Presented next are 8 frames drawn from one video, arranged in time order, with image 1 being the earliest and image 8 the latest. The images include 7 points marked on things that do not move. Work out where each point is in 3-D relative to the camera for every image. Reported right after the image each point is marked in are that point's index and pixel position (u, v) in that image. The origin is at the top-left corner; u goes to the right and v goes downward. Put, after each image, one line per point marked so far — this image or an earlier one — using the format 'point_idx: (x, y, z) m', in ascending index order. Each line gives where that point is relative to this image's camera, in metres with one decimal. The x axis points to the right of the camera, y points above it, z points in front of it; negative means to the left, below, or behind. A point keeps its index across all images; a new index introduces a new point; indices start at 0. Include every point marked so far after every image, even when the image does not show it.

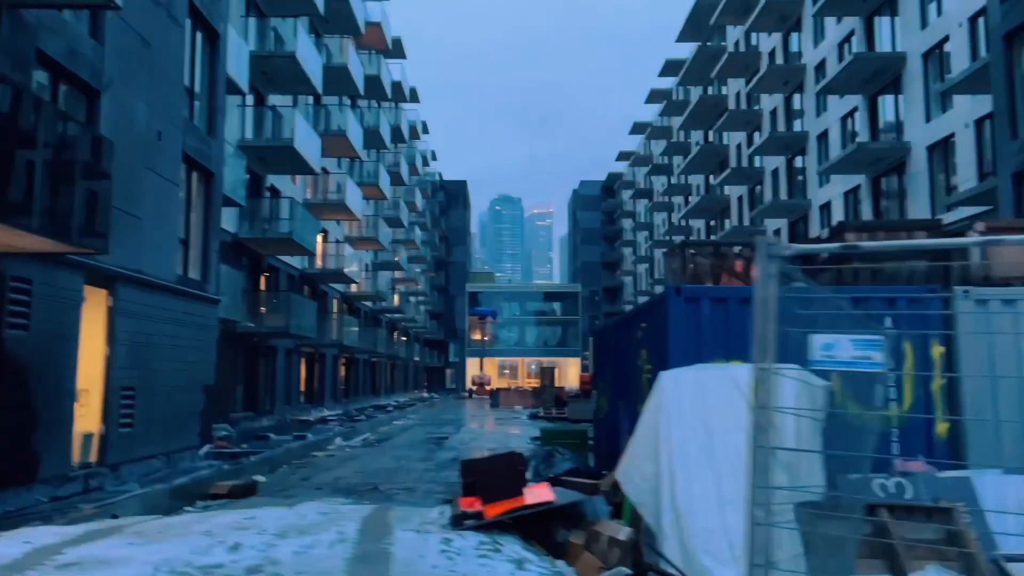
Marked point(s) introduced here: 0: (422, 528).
0: (-0.8, -2.0, +6.4) m
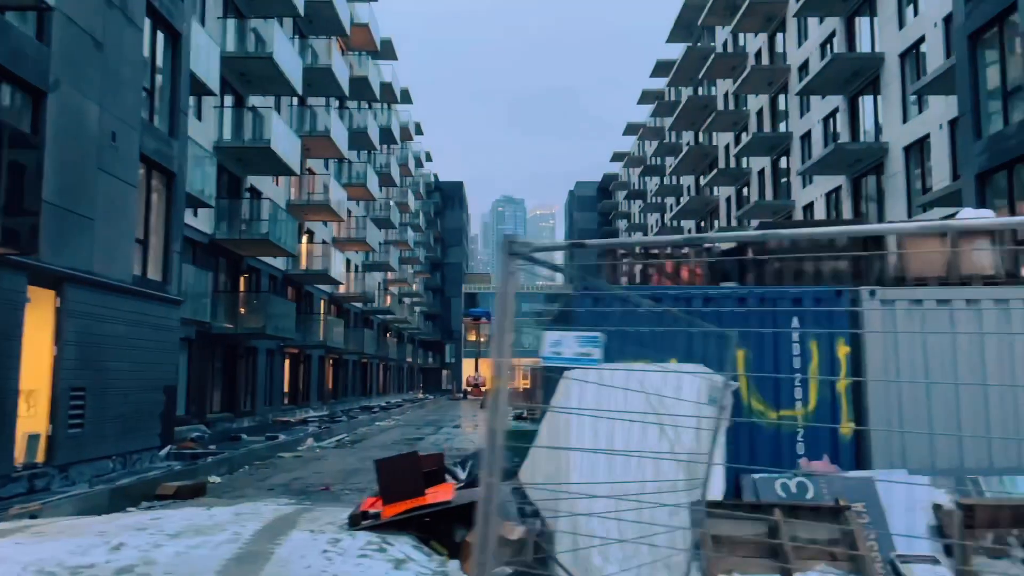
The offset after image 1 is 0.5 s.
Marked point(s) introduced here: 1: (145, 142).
0: (-1.6, -2.0, +6.3) m
1: (-6.9, +2.8, +14.4) m
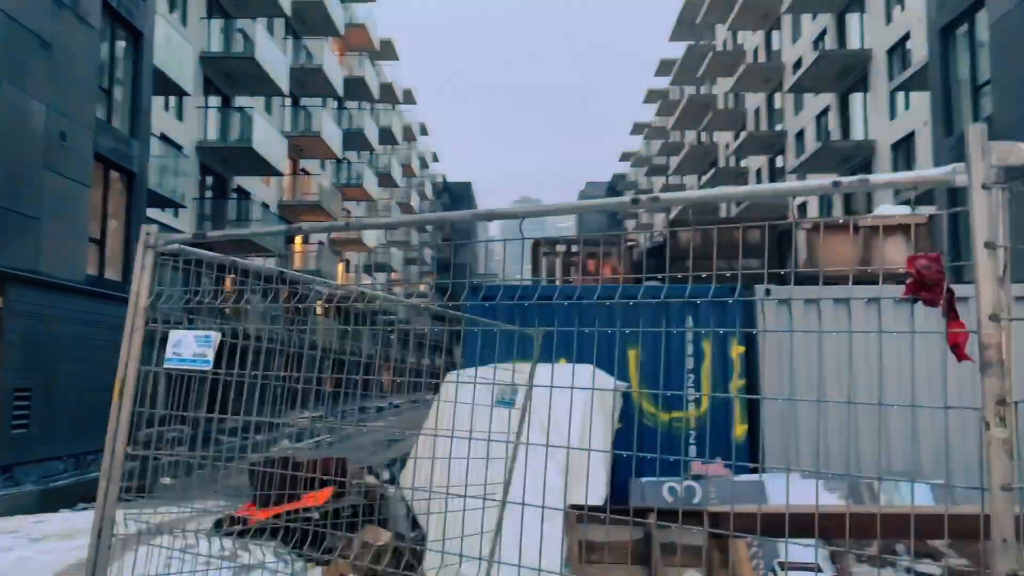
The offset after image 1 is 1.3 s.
0: (-2.6, -2.0, +6.2) m
1: (-7.7, +2.8, +14.4) m
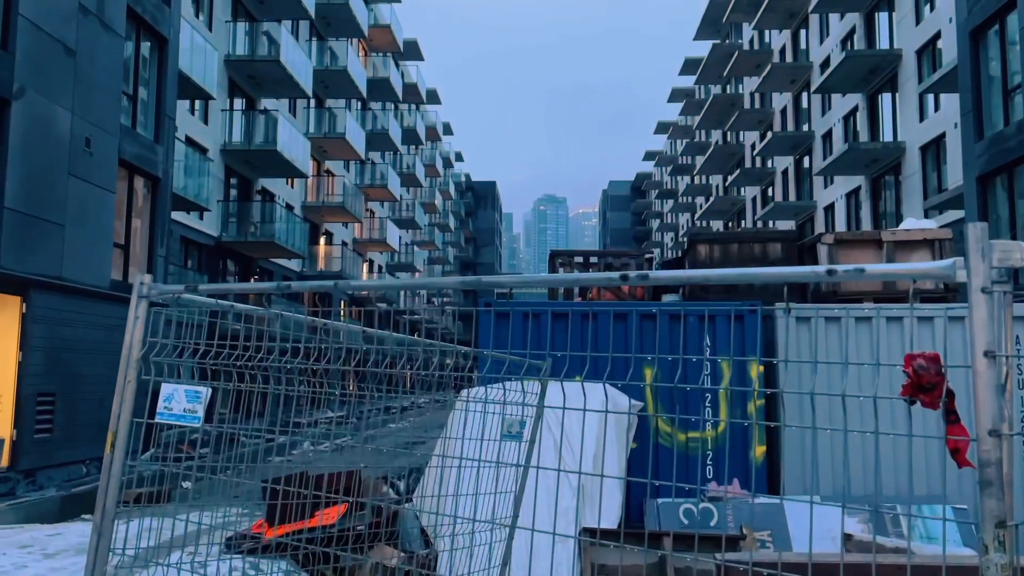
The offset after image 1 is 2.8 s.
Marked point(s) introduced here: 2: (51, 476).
0: (-2.5, -2.1, +6.2) m
1: (-7.4, +2.7, +14.6) m
2: (-7.4, -3.0, +12.3) m
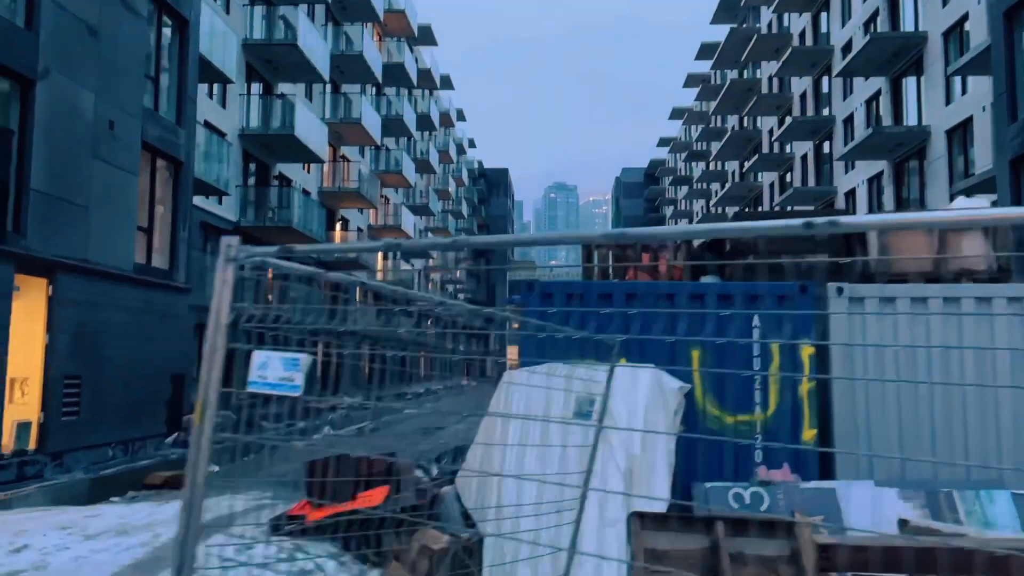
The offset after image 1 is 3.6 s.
0: (-2.1, -1.9, +6.1) m
1: (-6.9, +3.0, +14.5) m
2: (-6.9, -2.7, +12.3) m
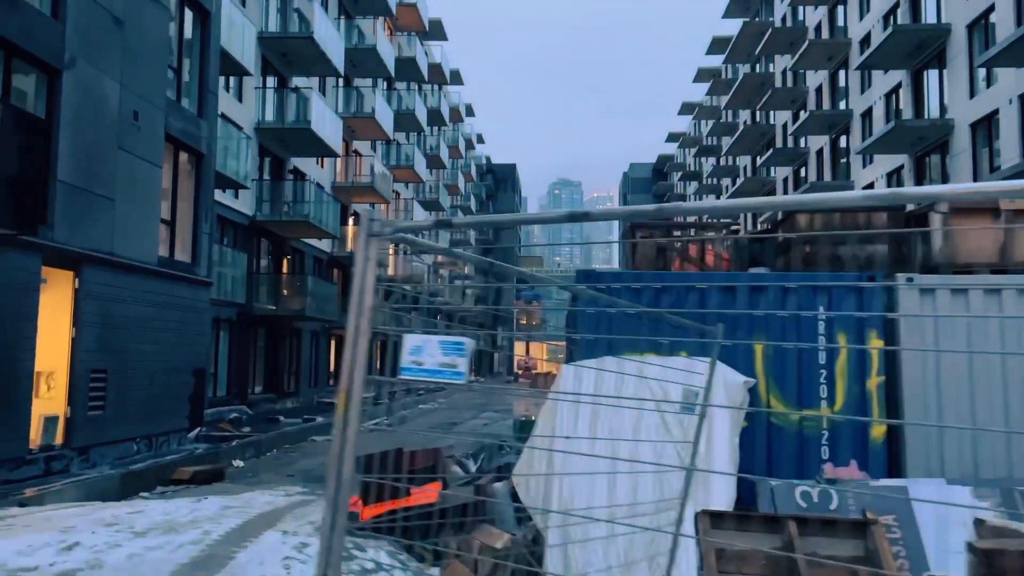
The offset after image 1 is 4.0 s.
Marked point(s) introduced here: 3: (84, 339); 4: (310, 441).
0: (-1.7, -1.9, +6.0) m
1: (-6.4, +3.1, +14.3) m
2: (-6.5, -2.6, +12.1) m
3: (-6.5, -0.8, +11.6) m
4: (-4.7, -3.6, +17.8) m
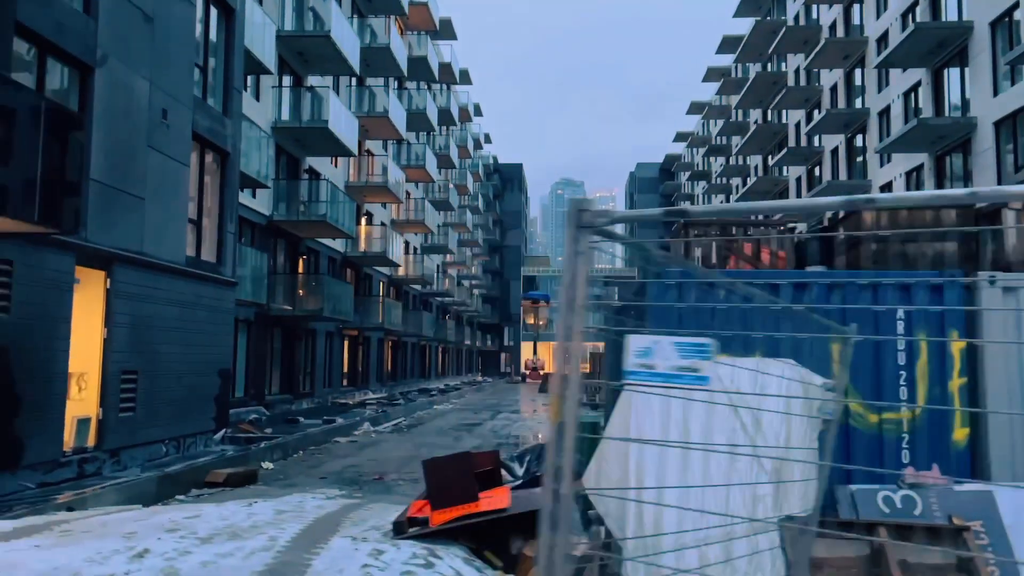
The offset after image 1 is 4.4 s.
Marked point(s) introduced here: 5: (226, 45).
0: (-1.1, -1.9, +5.8) m
1: (-5.8, +3.1, +14.2) m
2: (-5.9, -2.6, +12.0) m
3: (-5.9, -0.8, +11.5) m
4: (-4.1, -3.6, +17.6) m
5: (-5.9, +4.9, +15.6) m
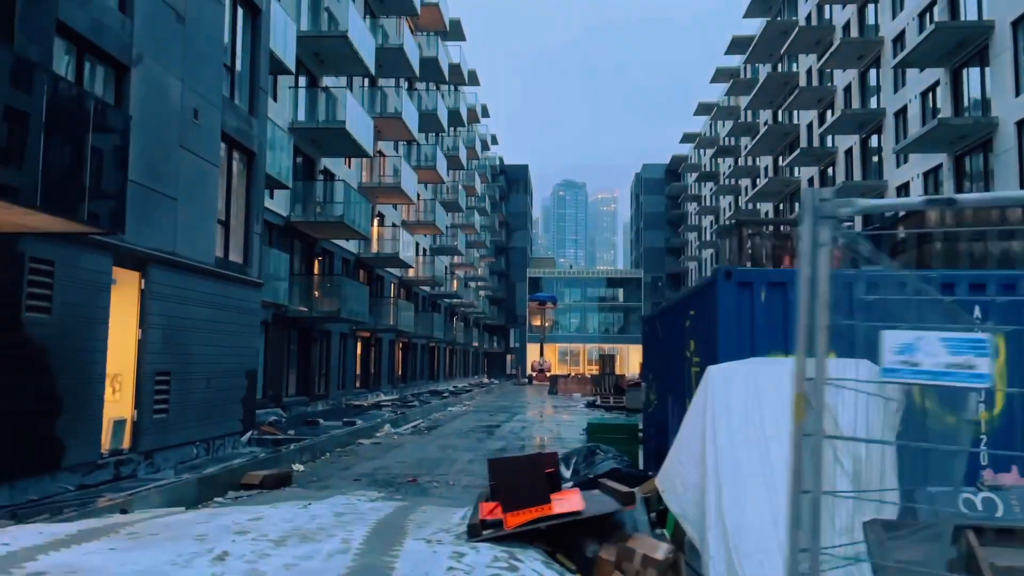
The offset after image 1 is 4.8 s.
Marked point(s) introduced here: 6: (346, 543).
0: (-0.6, -1.9, +5.7) m
1: (-5.3, +3.1, +14.1) m
2: (-5.4, -2.6, +11.9) m
3: (-5.4, -0.8, +11.4) m
4: (-3.5, -3.6, +17.6) m
5: (-5.3, +4.9, +15.6) m
6: (-1.2, -1.8, +5.4) m
